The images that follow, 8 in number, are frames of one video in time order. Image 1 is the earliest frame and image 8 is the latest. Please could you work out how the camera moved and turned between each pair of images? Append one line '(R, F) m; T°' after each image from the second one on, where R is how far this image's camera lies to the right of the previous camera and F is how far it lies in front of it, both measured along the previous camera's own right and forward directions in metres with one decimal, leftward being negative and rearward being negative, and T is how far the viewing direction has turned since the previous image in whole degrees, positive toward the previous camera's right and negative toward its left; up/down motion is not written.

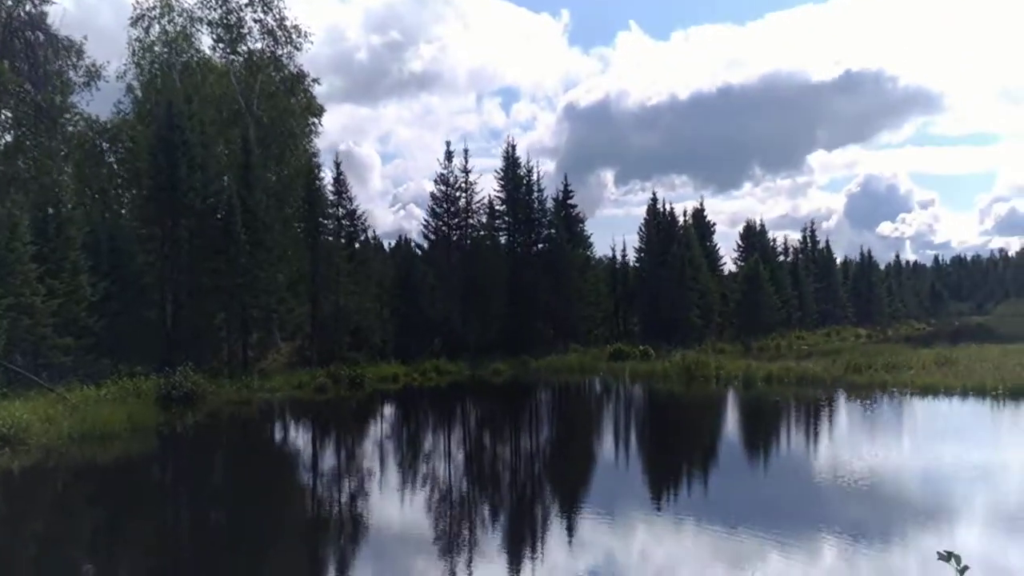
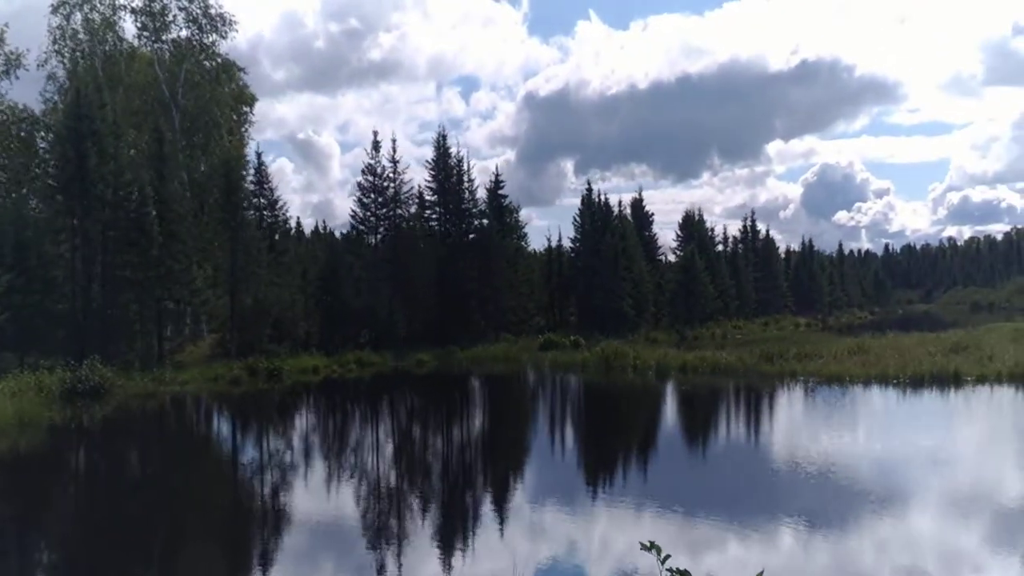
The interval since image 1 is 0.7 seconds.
(+0.6, 0.0) m; +2°
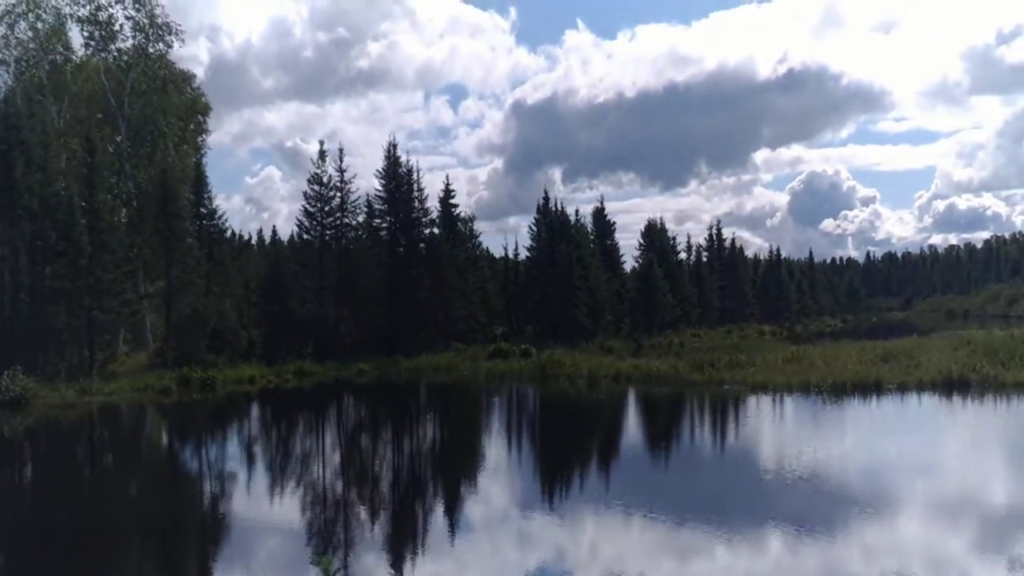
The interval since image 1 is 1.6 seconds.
(+0.7, 0.0) m; +1°
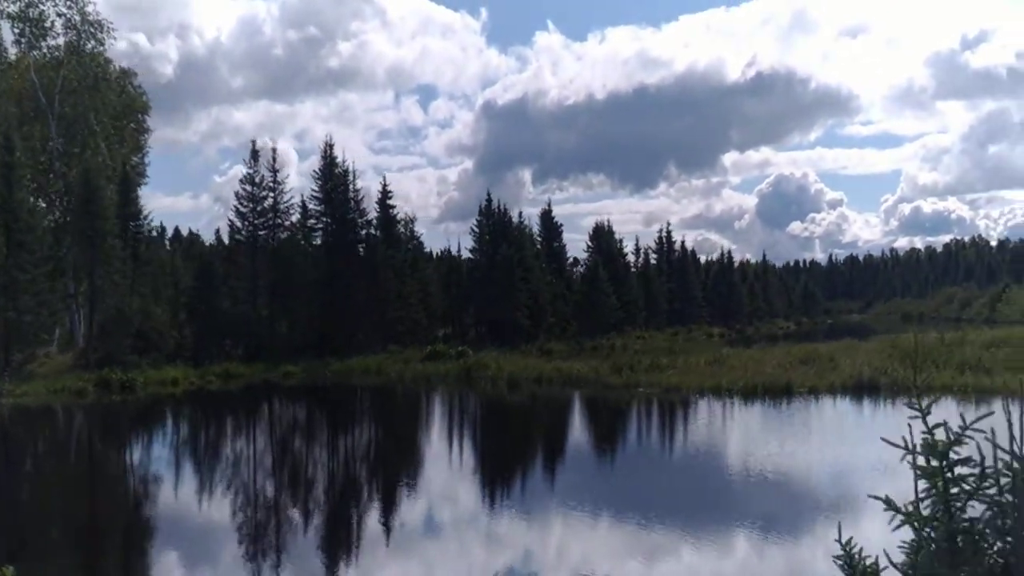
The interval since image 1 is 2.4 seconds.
(+0.6, 0.0) m; +2°
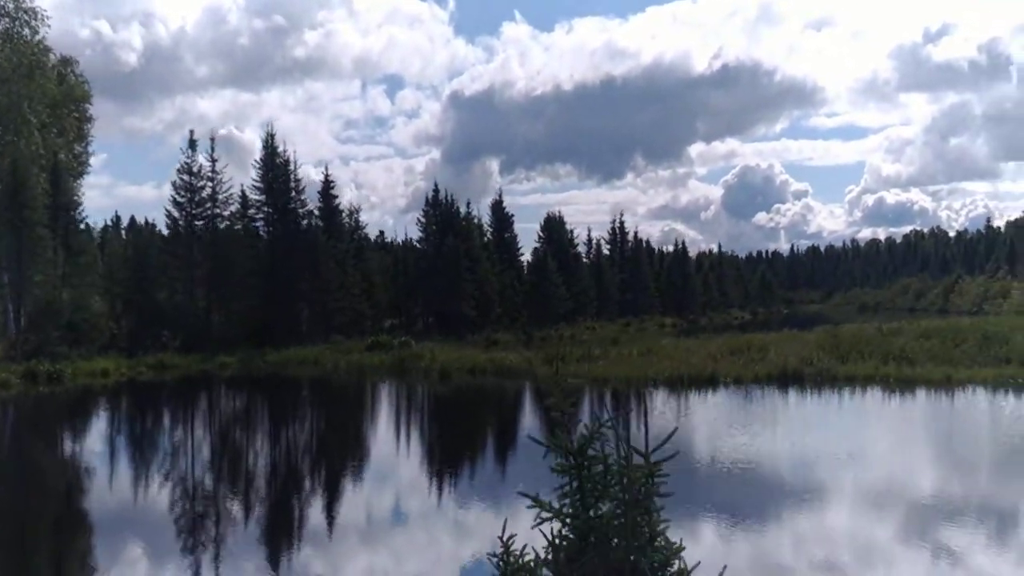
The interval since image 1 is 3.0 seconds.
(+0.5, 0.0) m; +2°
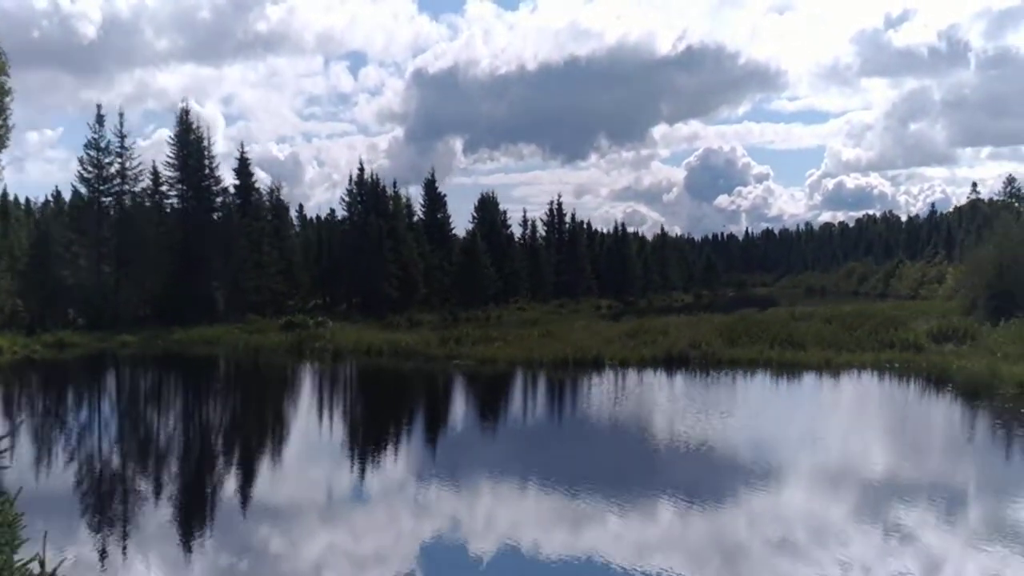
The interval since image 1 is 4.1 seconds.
(-0.2, -2.9) m; +2°
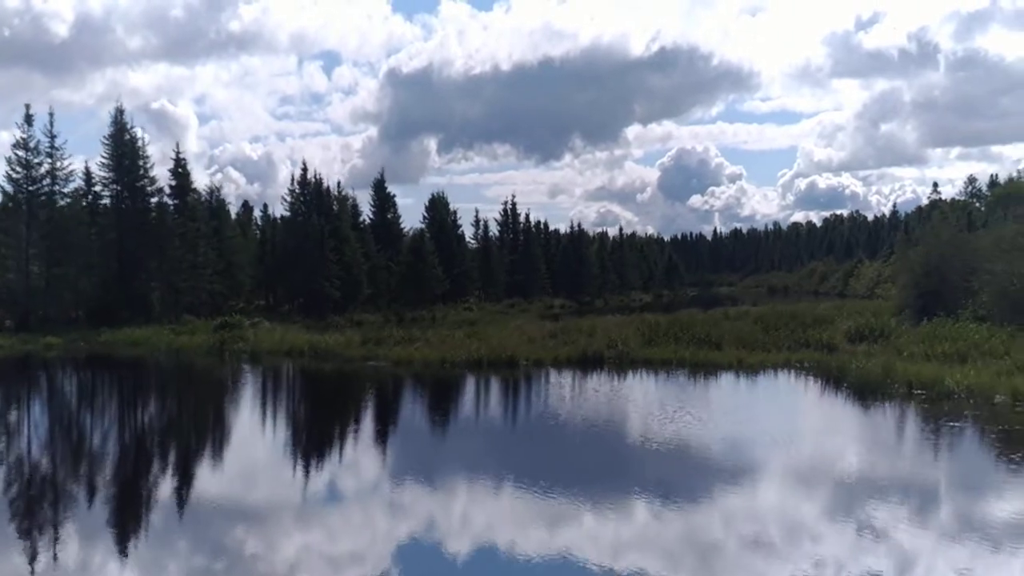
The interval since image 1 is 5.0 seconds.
(-0.2, -2.6) m; +1°
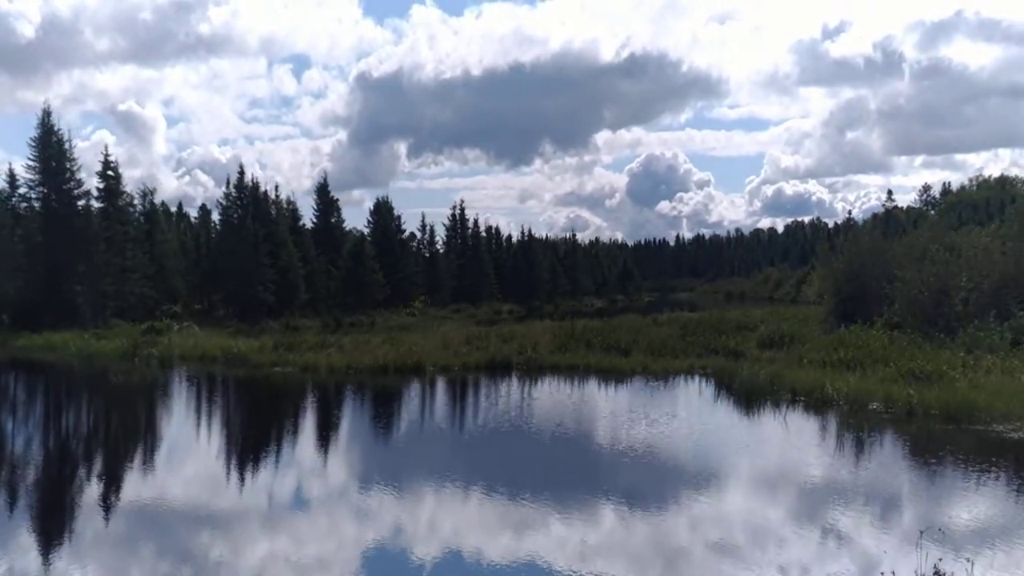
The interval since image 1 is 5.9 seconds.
(+1.0, 0.0) m; +2°
